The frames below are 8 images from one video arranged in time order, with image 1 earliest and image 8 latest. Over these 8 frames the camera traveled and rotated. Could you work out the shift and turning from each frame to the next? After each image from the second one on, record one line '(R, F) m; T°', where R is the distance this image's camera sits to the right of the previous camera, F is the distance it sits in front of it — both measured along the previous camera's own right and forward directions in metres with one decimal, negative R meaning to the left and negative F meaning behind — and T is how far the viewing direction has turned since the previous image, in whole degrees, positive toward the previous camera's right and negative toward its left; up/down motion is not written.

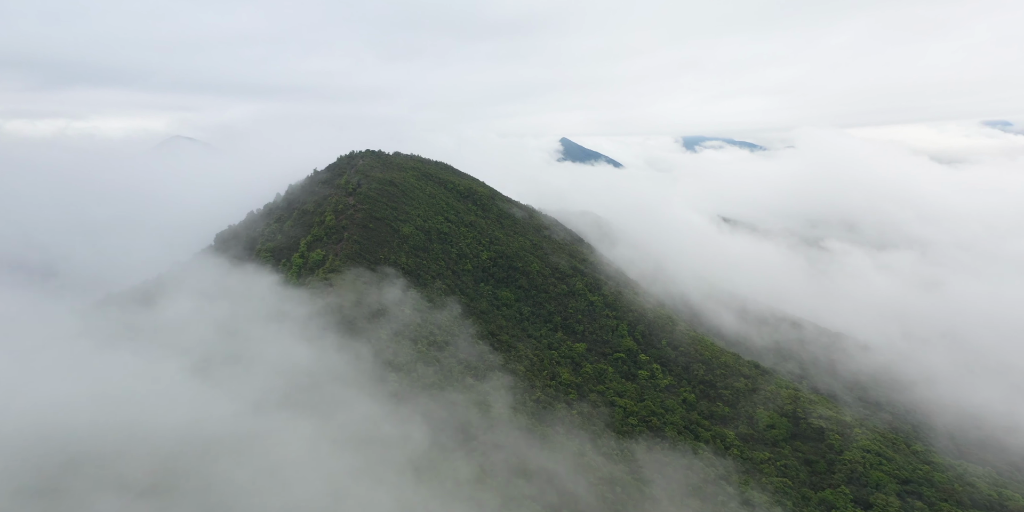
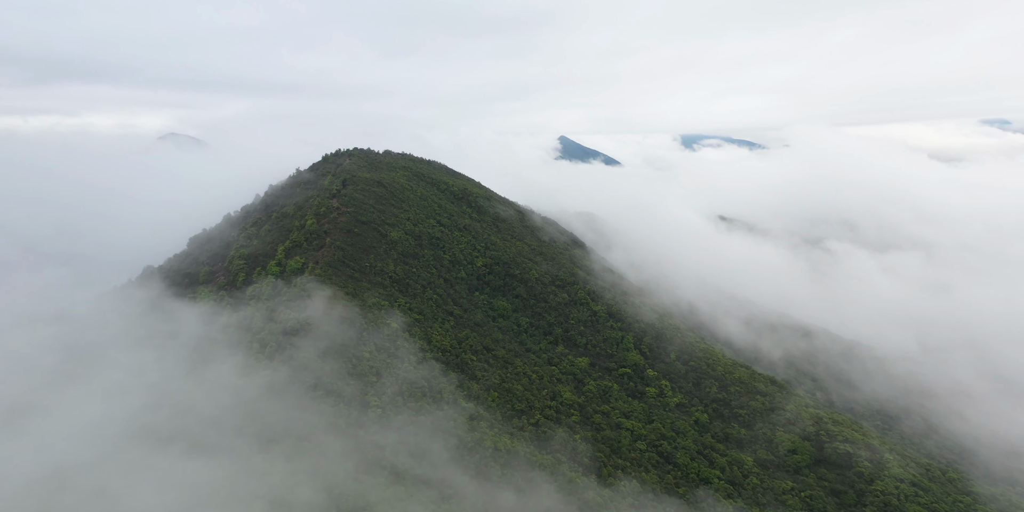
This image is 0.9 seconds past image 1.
(+0.1, +5.6) m; 0°
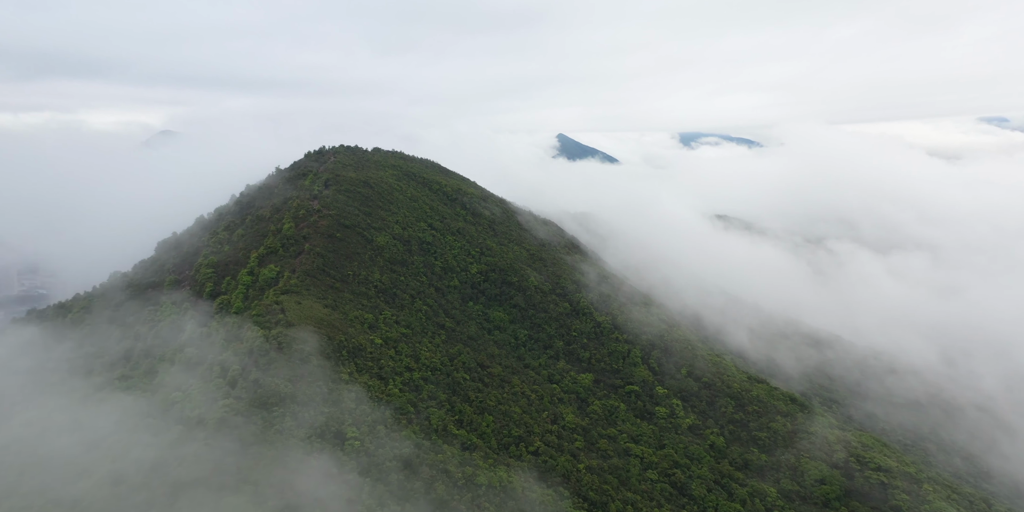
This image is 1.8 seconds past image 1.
(+0.1, +5.7) m; 0°
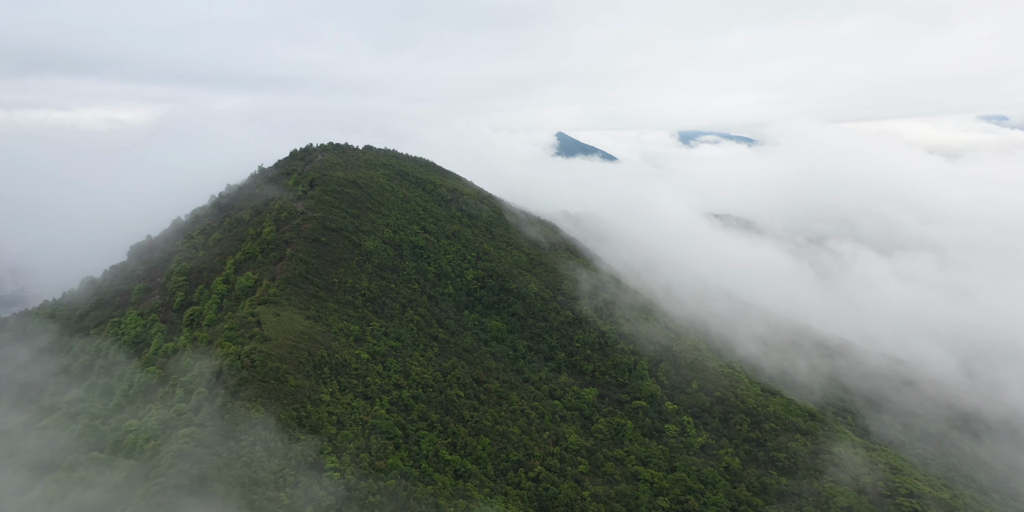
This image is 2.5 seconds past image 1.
(+0.1, +4.3) m; 0°
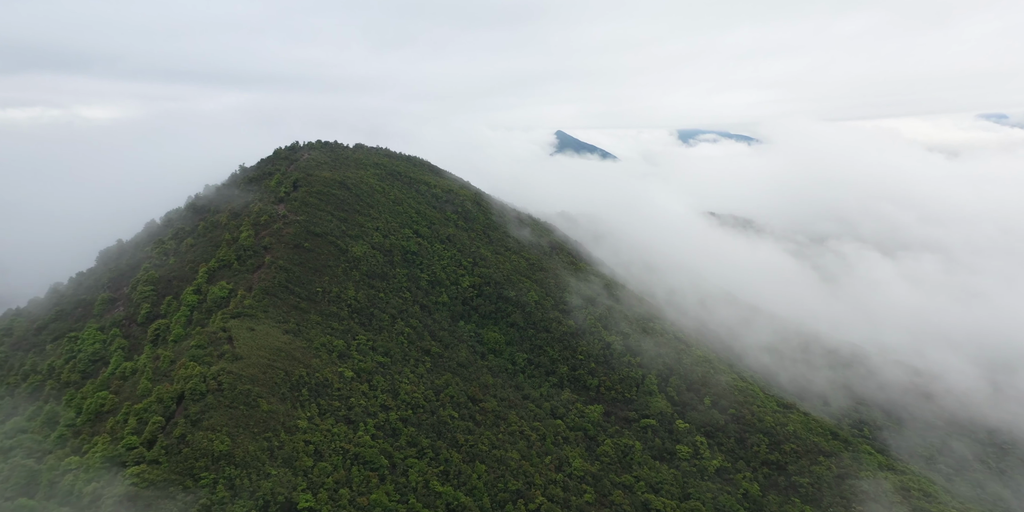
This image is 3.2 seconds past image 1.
(+0.1, +4.3) m; 0°
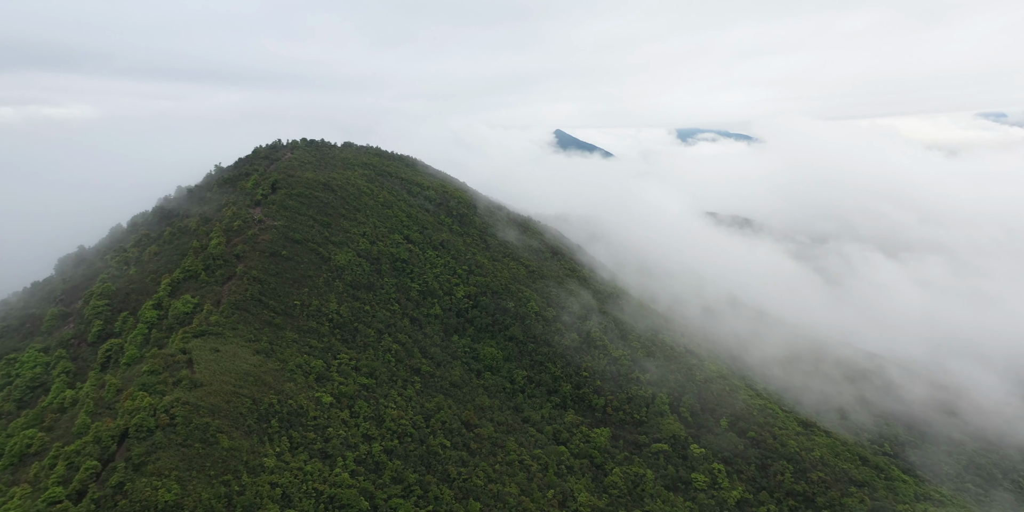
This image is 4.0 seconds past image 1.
(0.0, +4.8) m; 0°
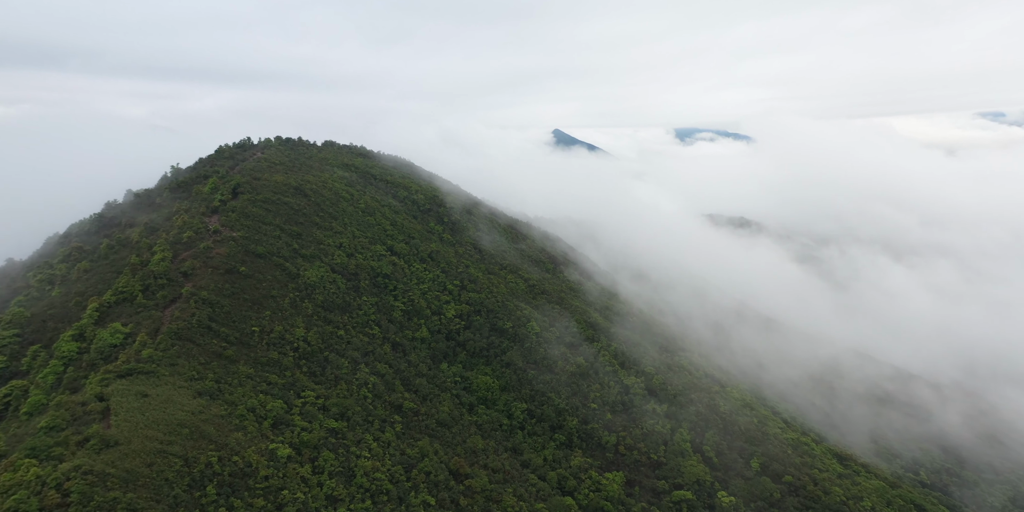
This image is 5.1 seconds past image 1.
(+0.1, +7.0) m; 0°
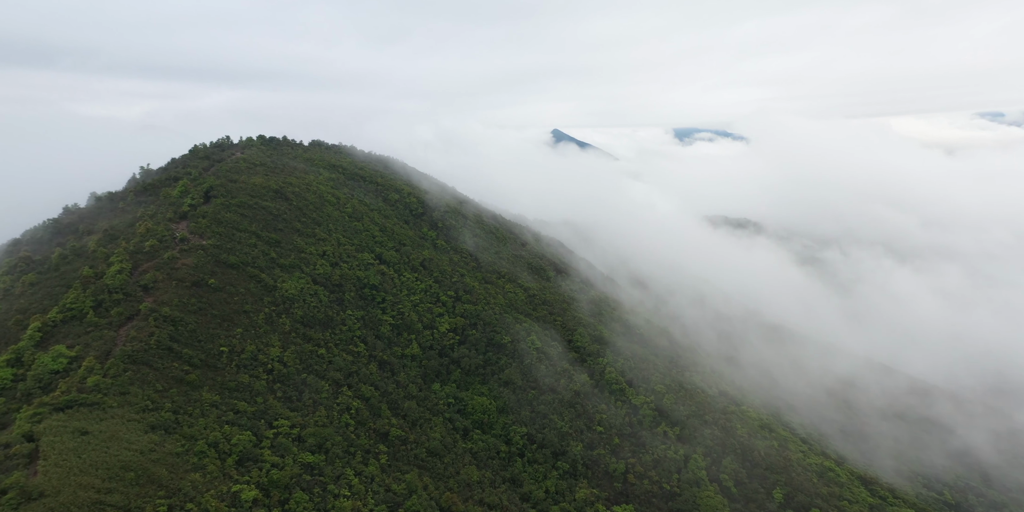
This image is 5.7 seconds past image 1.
(0.0, +4.0) m; 0°
